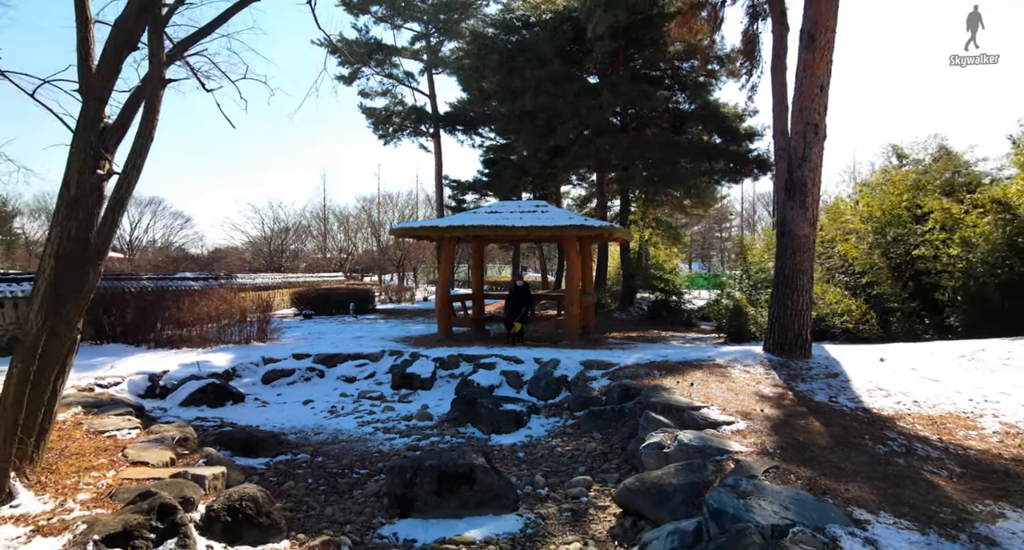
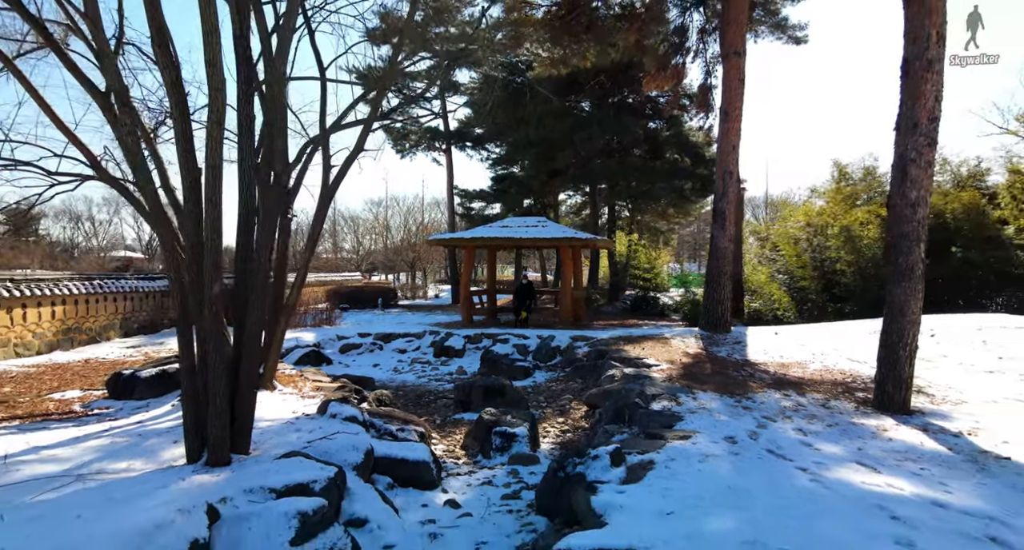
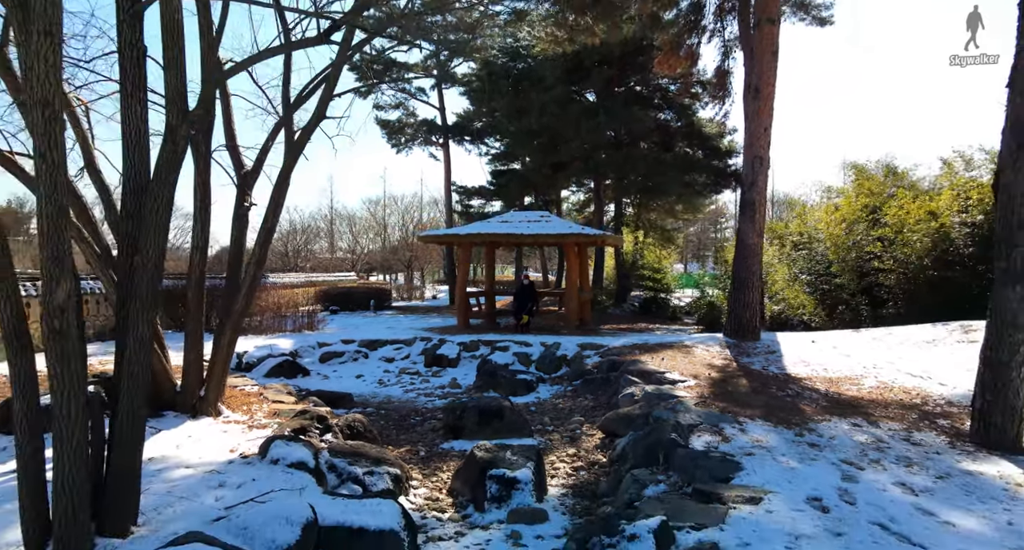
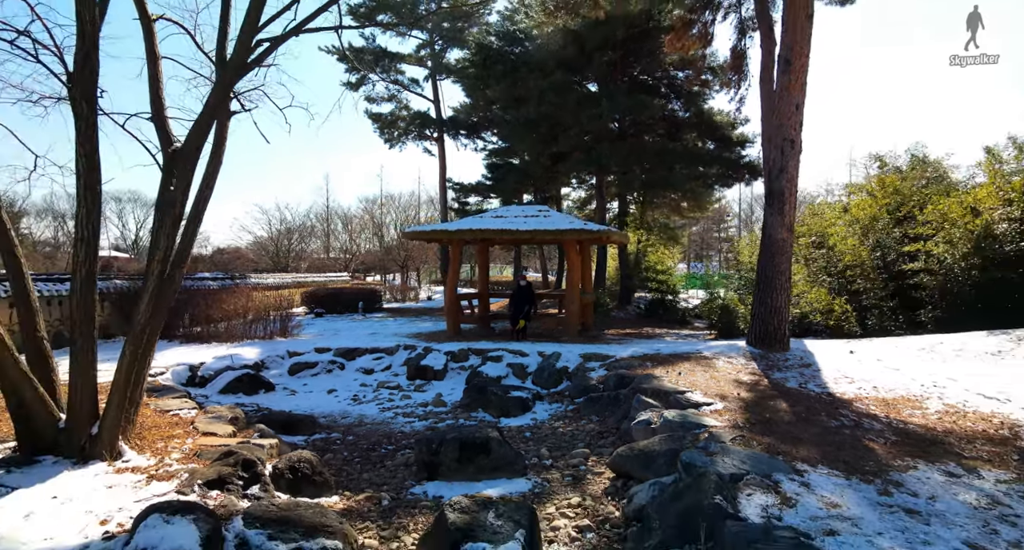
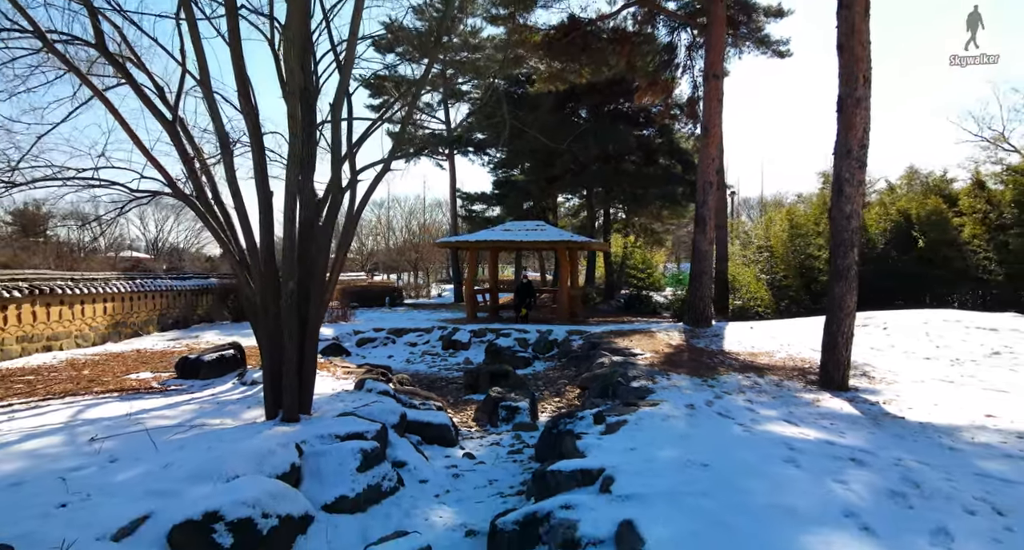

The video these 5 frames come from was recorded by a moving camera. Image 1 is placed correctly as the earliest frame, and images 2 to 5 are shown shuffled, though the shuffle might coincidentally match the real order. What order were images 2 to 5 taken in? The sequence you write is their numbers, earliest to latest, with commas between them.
4, 3, 2, 5
